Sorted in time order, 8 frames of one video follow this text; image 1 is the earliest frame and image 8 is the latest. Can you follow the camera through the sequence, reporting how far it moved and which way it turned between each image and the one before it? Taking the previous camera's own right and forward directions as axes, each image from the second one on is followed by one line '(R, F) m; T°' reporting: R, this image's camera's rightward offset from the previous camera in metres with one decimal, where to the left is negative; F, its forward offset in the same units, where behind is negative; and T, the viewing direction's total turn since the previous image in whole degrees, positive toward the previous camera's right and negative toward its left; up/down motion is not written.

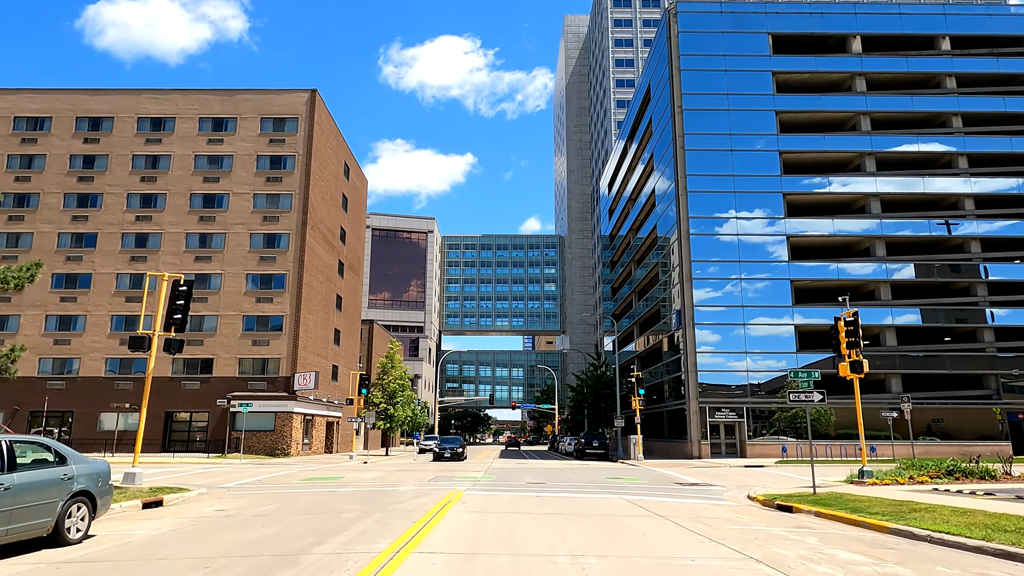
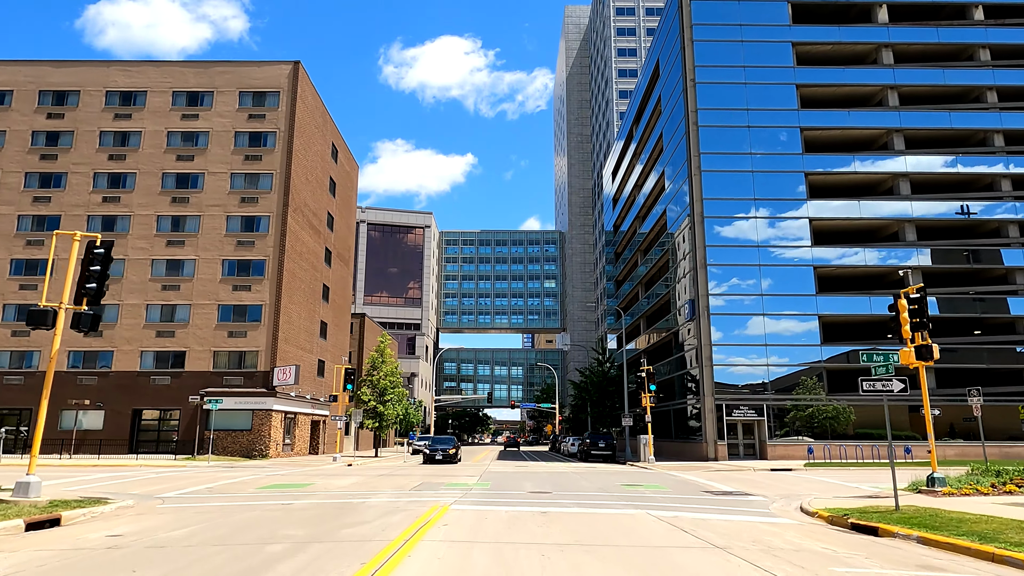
(0.0, +3.6) m; 0°
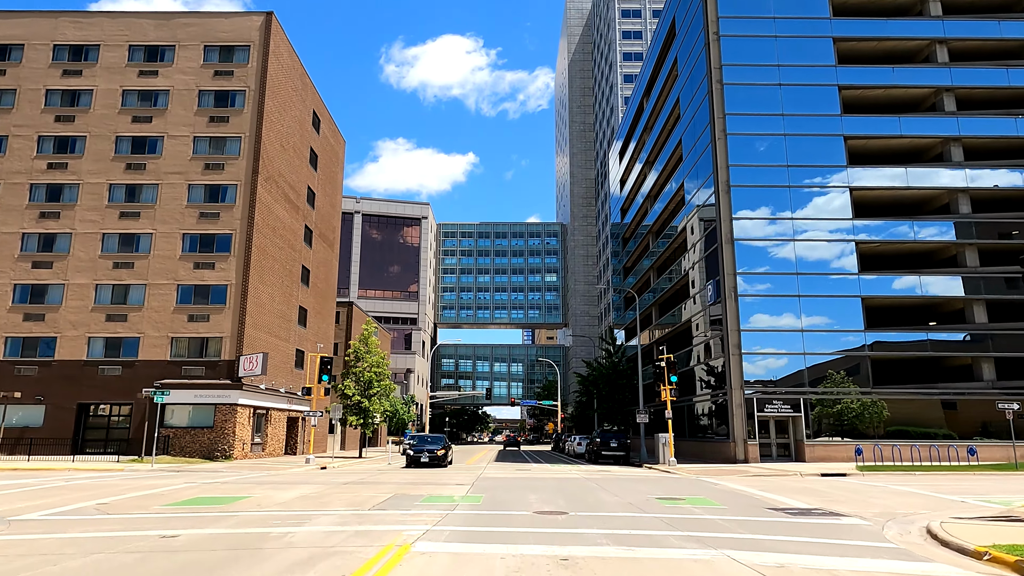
(0.0, +5.1) m; 0°
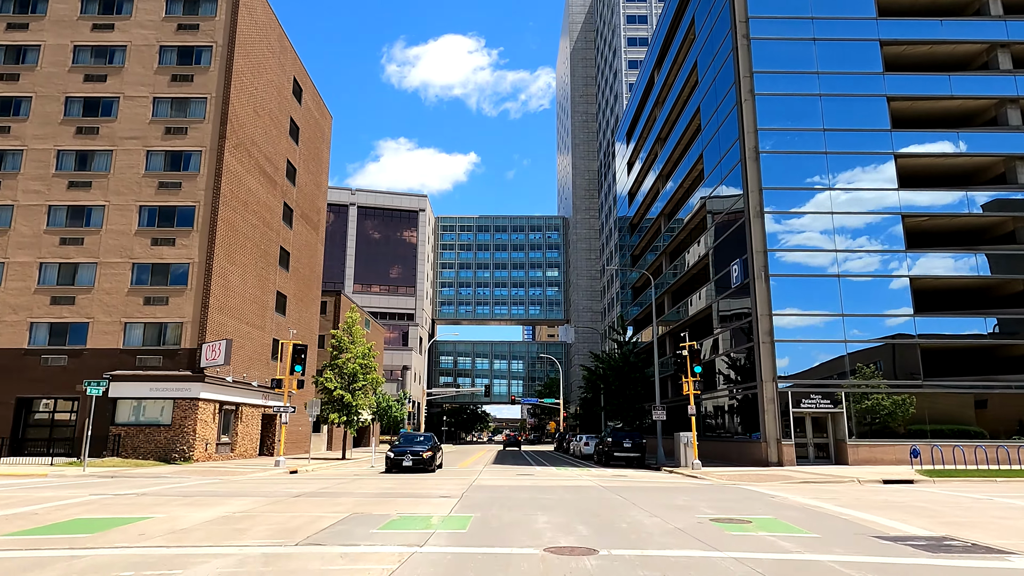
(0.0, +4.3) m; 0°
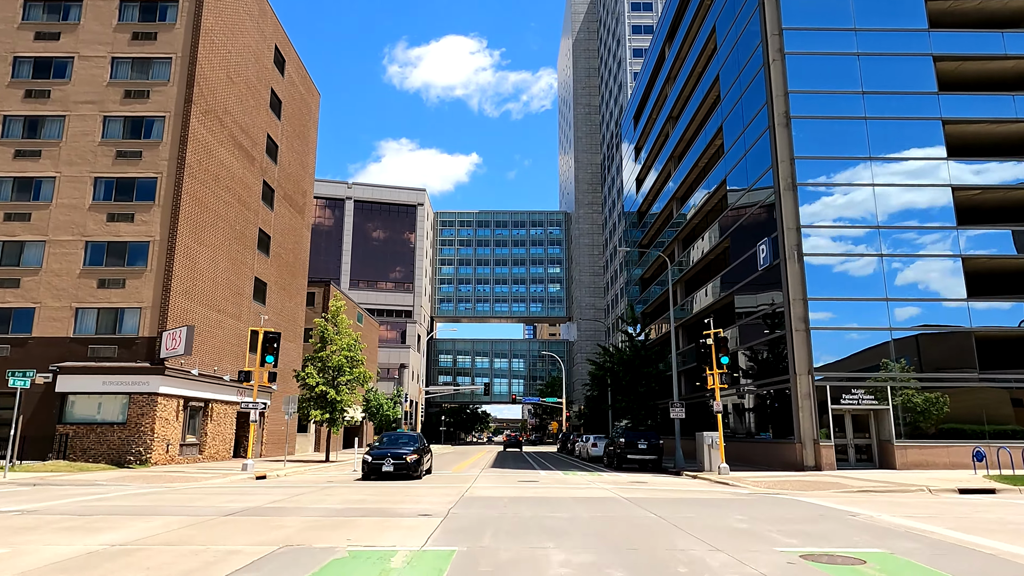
(0.0, +3.6) m; 0°
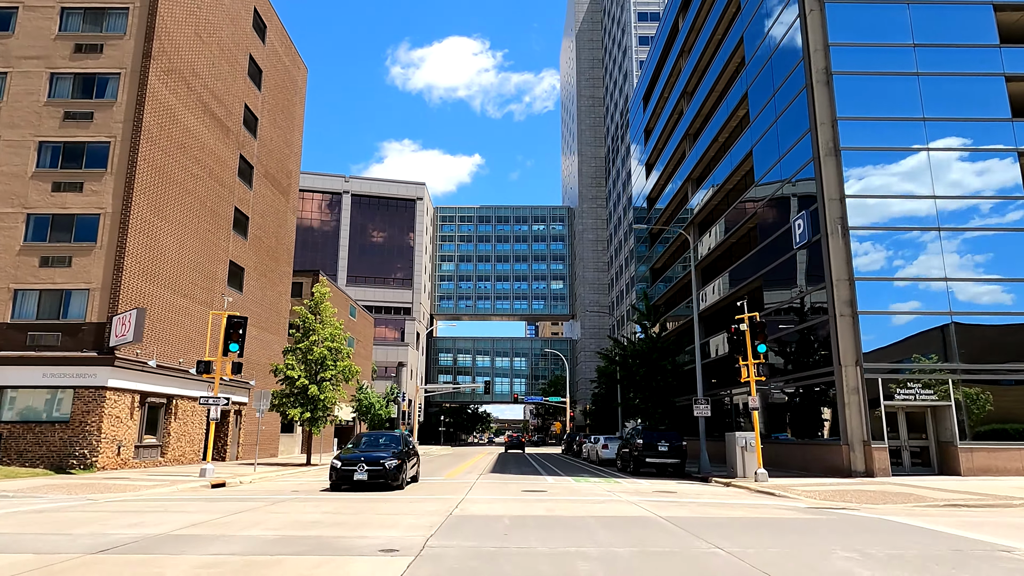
(0.0, +3.6) m; 0°
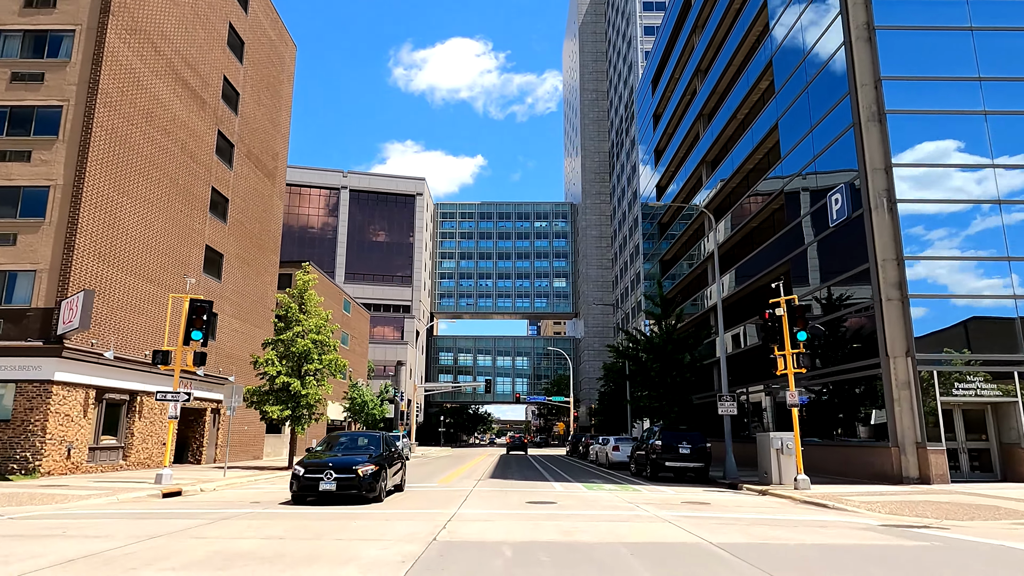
(0.0, +2.9) m; 0°
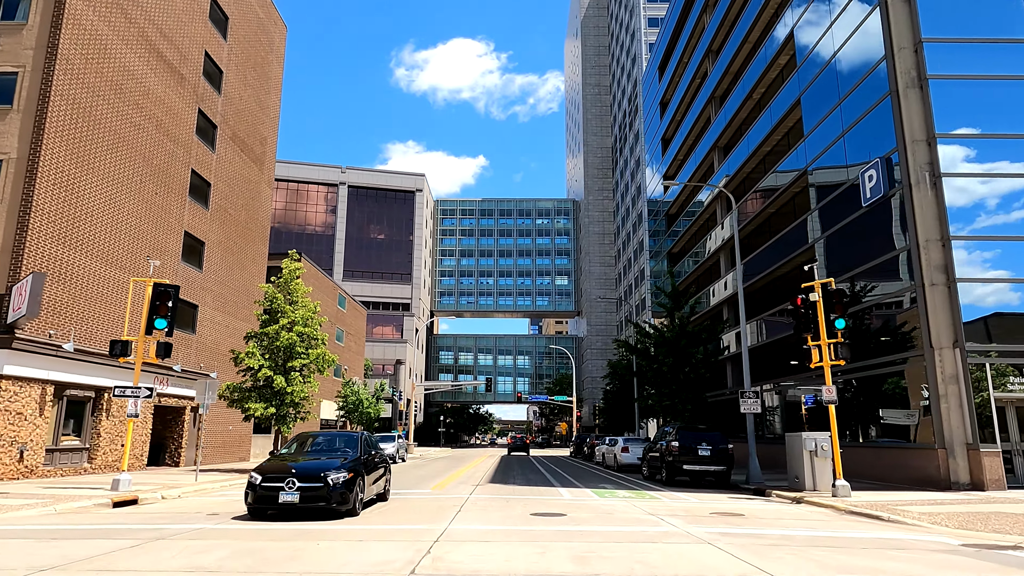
(0.0, +2.1) m; 0°
